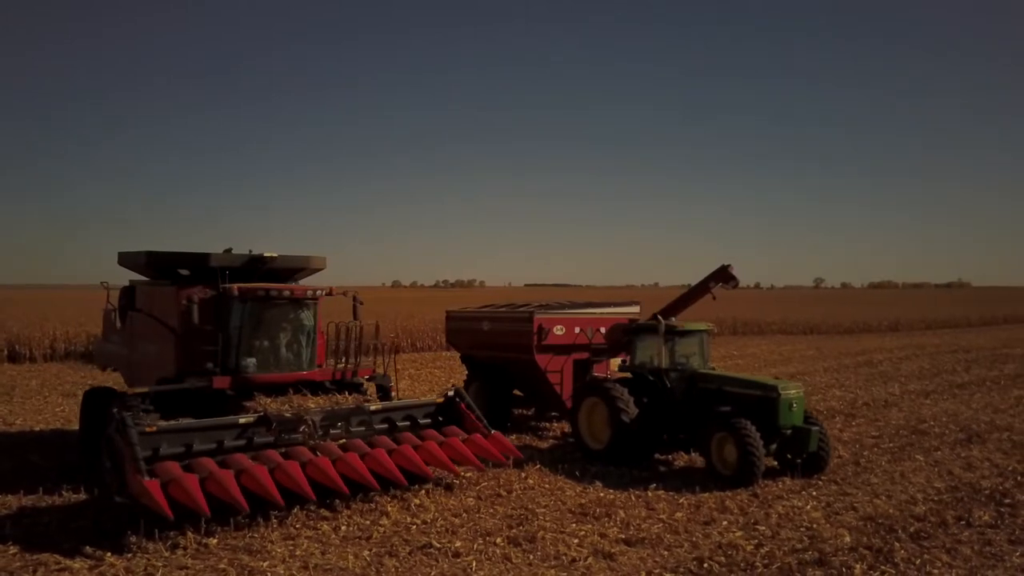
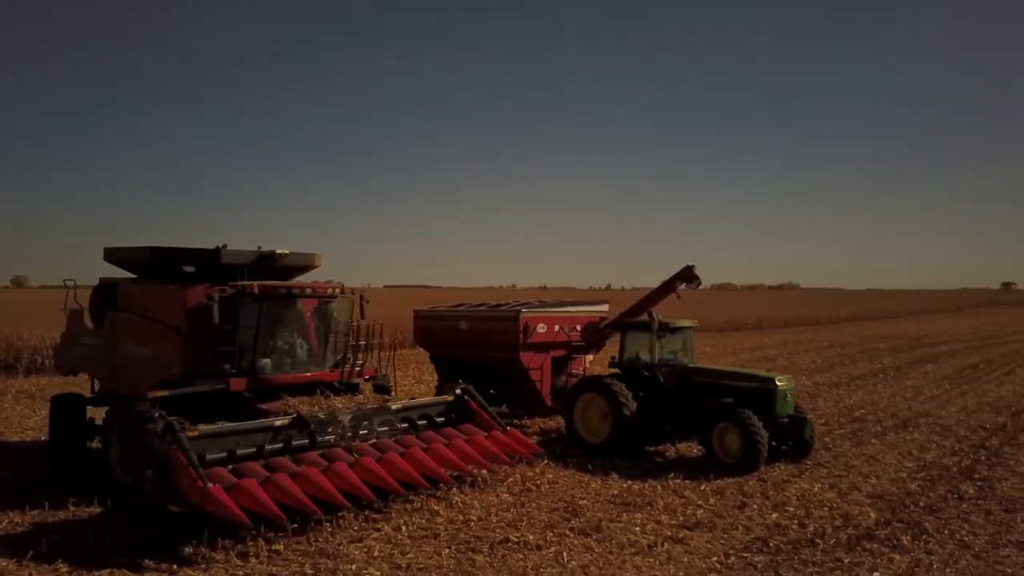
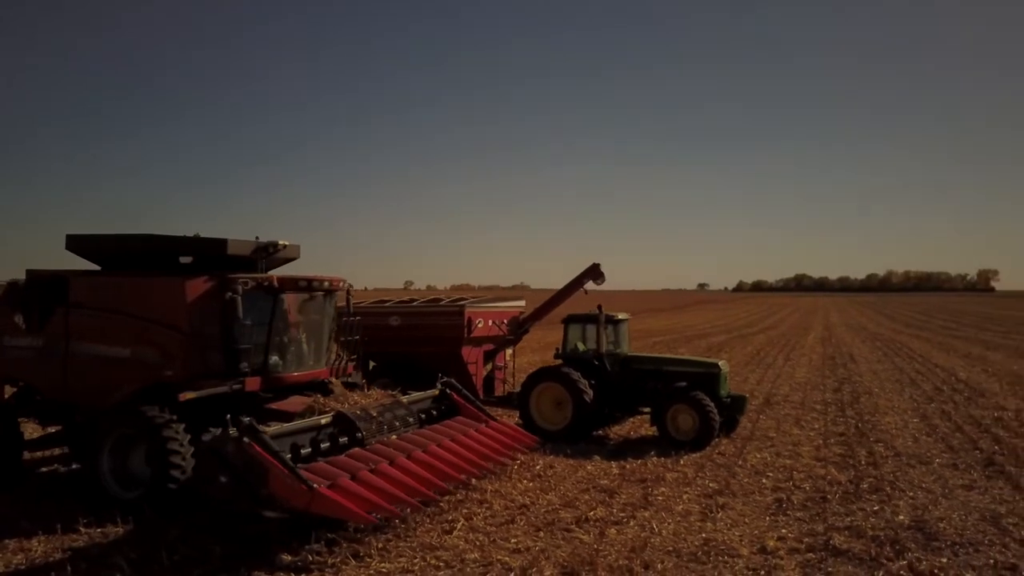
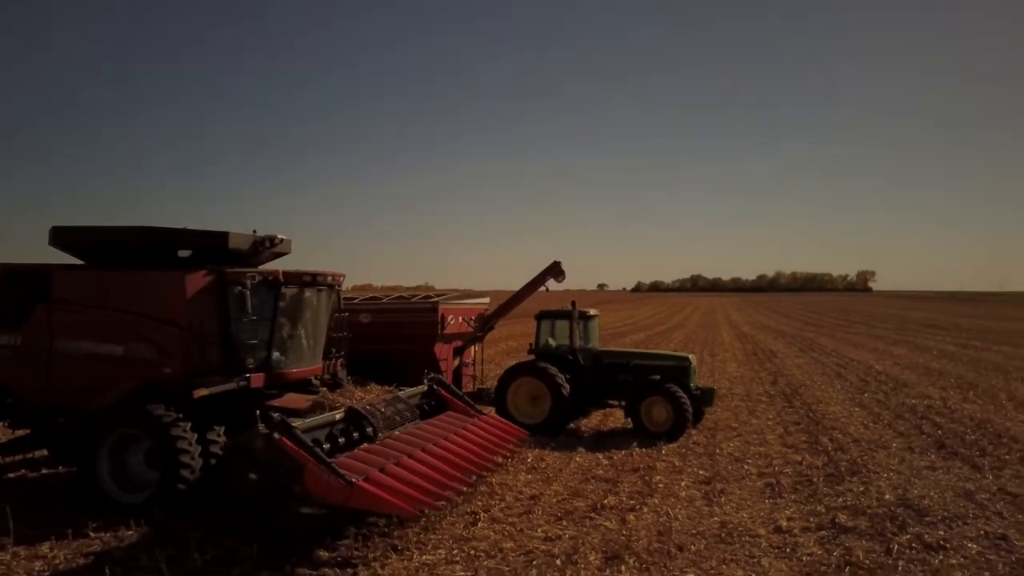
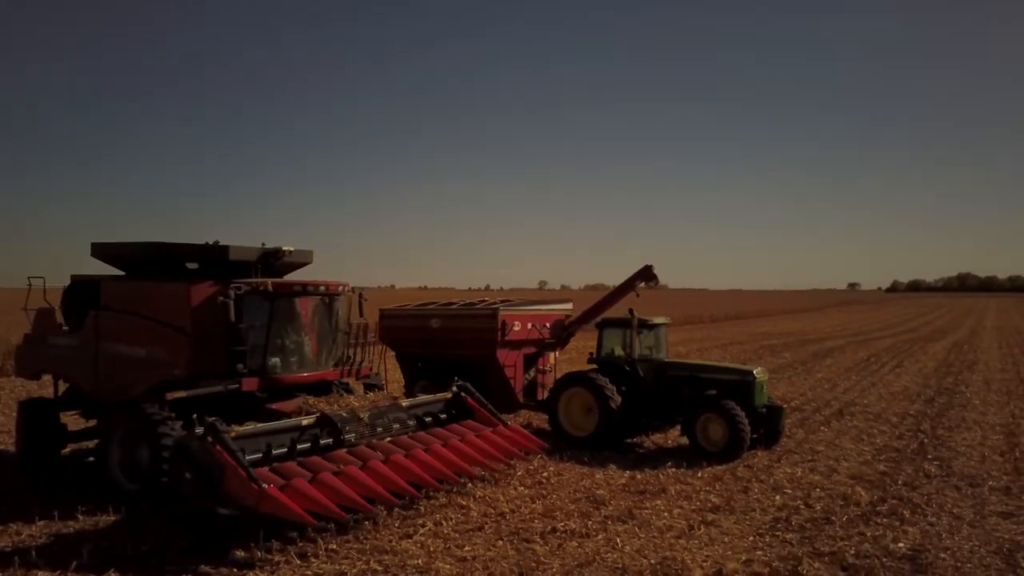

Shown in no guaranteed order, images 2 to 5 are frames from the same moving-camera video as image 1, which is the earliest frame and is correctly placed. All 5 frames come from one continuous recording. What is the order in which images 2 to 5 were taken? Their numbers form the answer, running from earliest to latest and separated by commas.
2, 5, 3, 4
